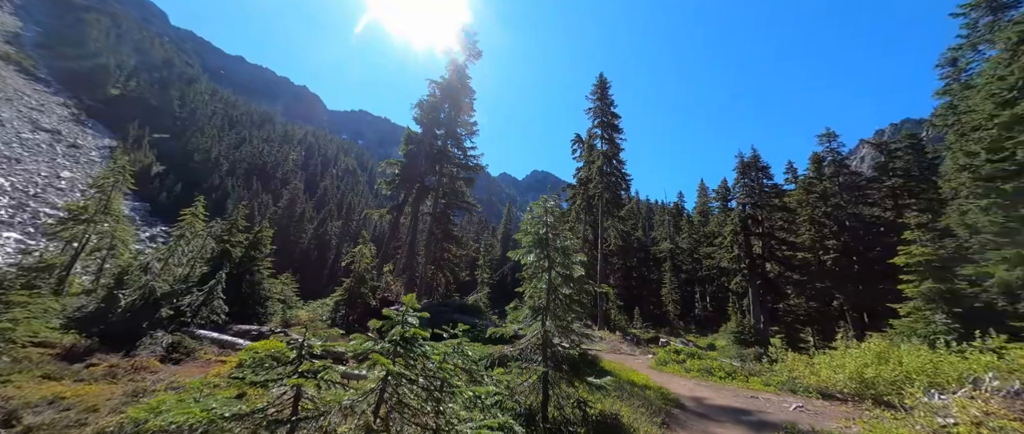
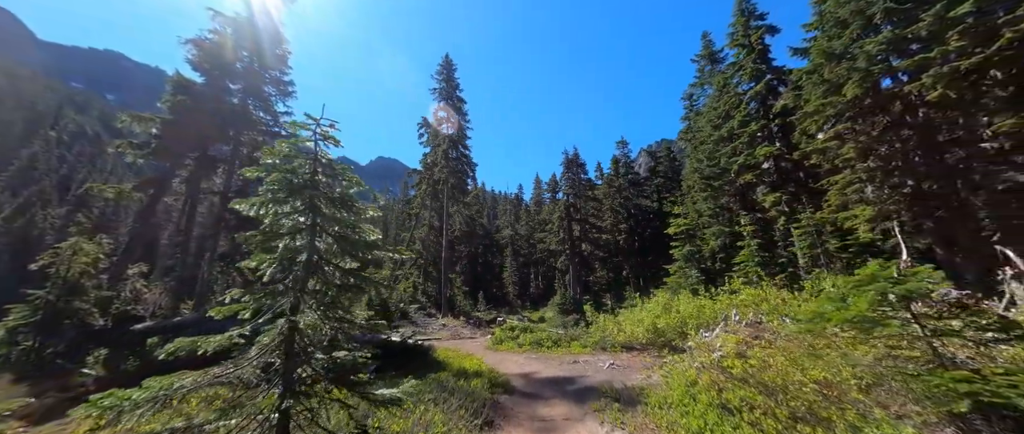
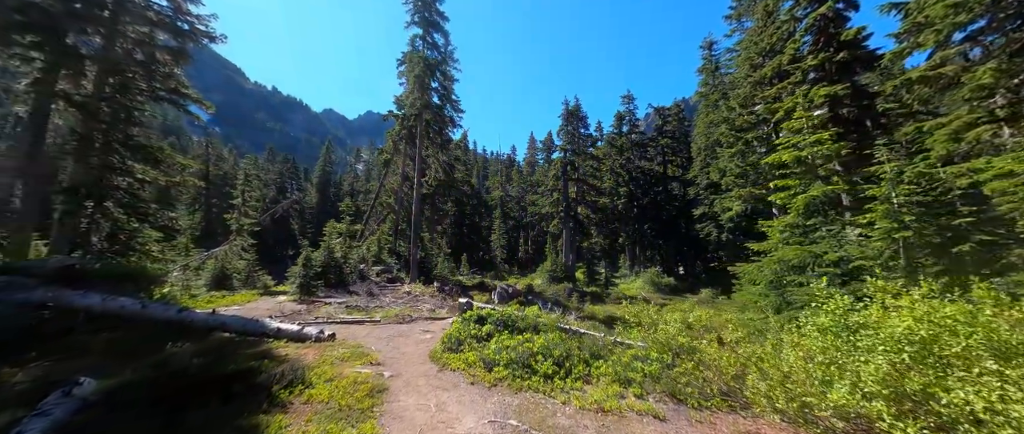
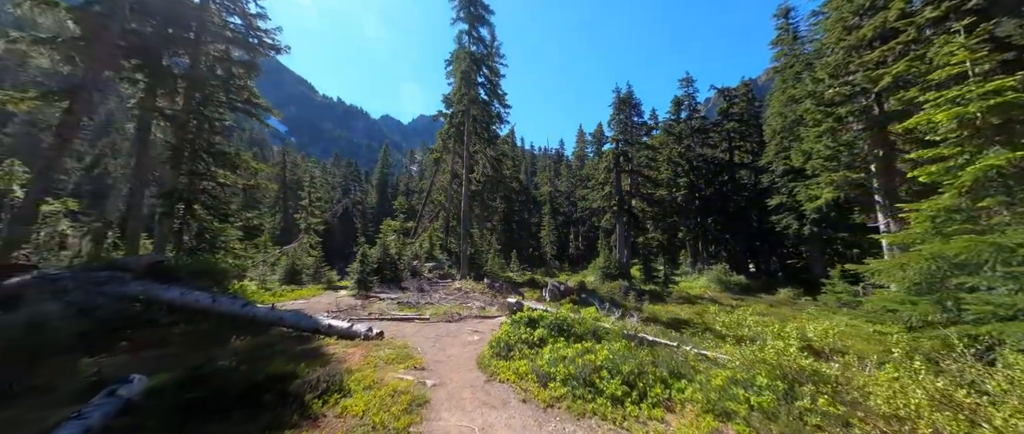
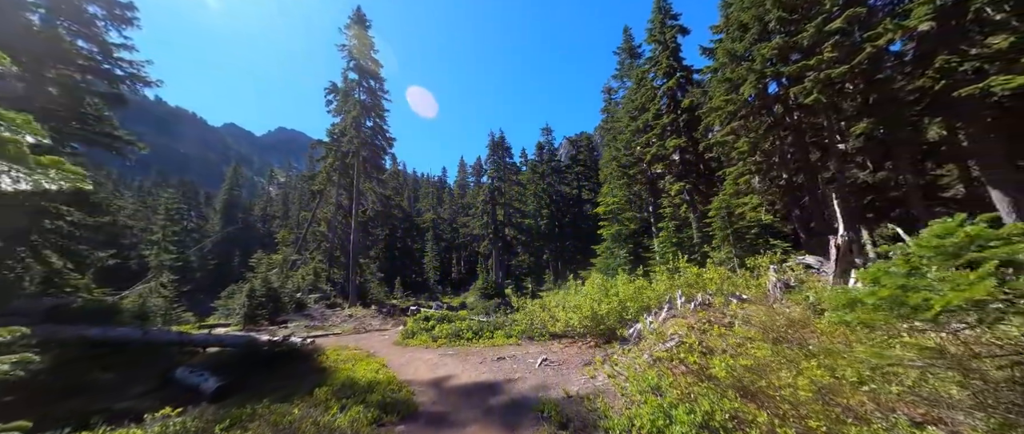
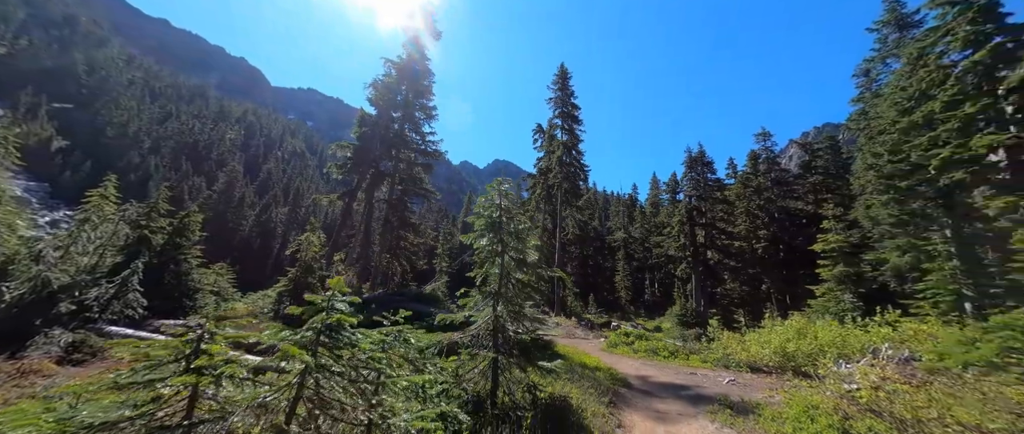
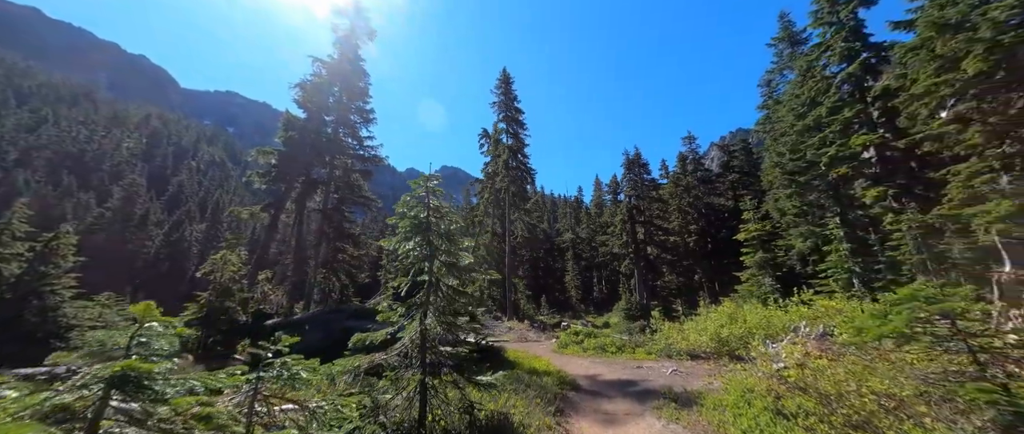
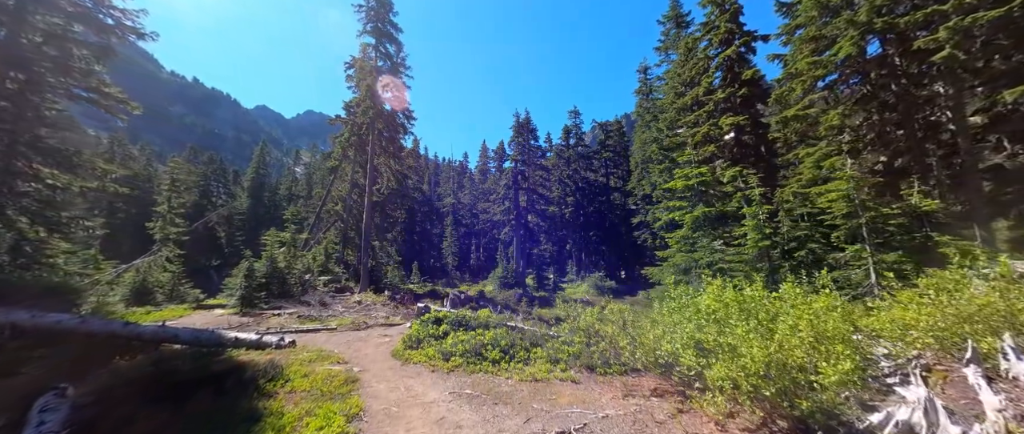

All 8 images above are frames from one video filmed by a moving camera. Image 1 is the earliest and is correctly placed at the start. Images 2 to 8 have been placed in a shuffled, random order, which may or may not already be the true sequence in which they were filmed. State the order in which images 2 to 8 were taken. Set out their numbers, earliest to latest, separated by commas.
6, 7, 2, 5, 8, 3, 4
